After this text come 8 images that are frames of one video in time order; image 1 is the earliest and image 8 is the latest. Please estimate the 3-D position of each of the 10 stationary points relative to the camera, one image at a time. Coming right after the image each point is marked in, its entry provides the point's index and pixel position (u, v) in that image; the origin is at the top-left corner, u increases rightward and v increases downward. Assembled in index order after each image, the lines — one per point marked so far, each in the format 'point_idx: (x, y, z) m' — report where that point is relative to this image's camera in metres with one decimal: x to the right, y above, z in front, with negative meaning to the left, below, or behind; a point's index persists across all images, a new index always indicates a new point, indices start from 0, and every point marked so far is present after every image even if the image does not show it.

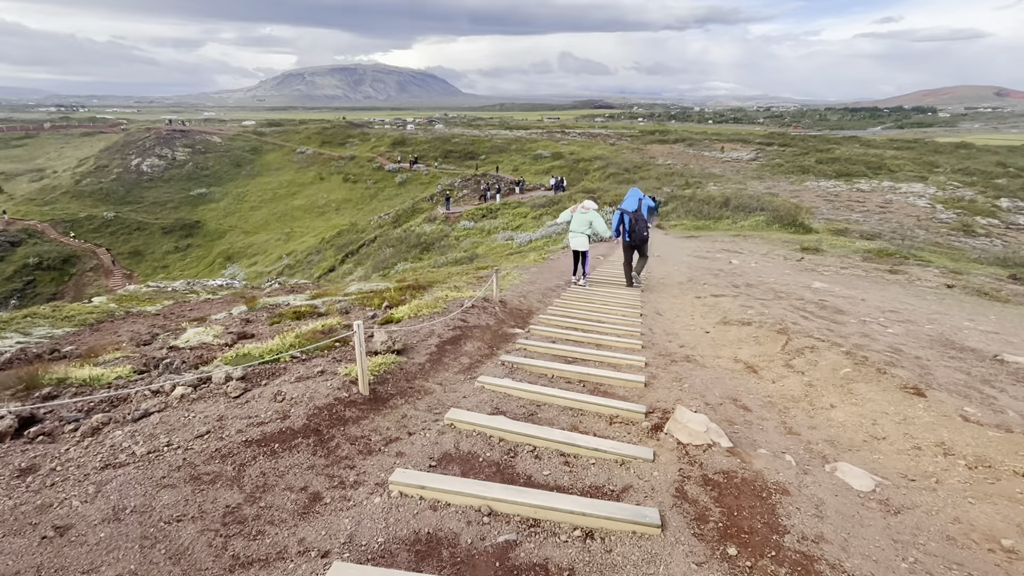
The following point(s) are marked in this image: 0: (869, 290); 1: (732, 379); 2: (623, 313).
0: (+12.2, 0.0, +16.6) m
1: (+3.3, -1.4, +7.2) m
2: (+2.7, -0.6, +11.9) m
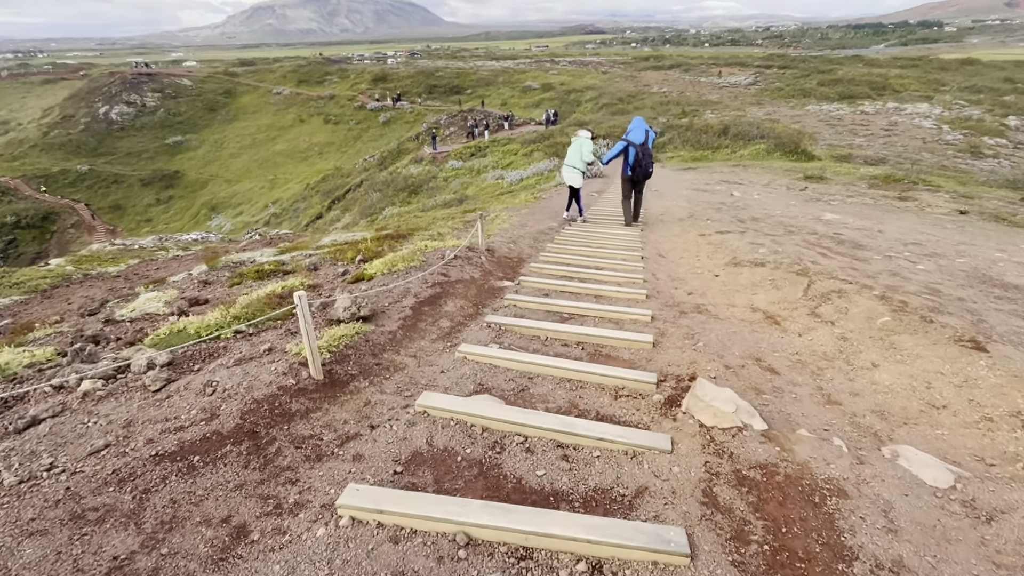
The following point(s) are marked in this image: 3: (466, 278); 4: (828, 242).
0: (+11.9, +2.2, +15.6) m
1: (+3.1, -0.6, +6.3) m
2: (+2.5, +0.7, +10.8) m
3: (-0.8, +0.2, +8.2) m
4: (+7.4, +1.1, +11.4) m
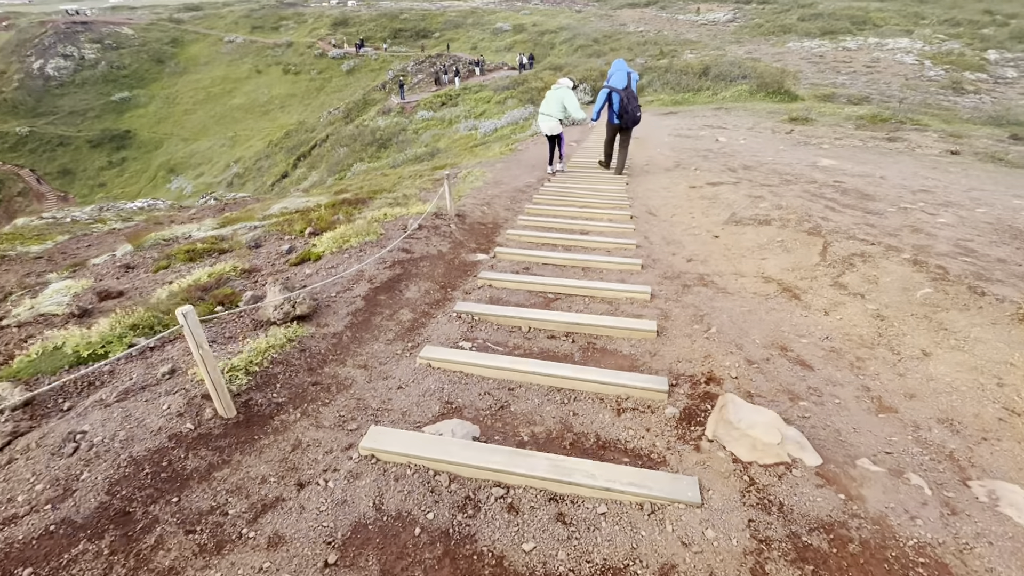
0: (+11.1, +3.8, +14.6) m
1: (+2.9, -0.3, +5.4) m
2: (+1.9, +1.4, +9.7) m
3: (-1.1, +0.5, +7.0) m
4: (+6.9, +2.1, +10.4) m
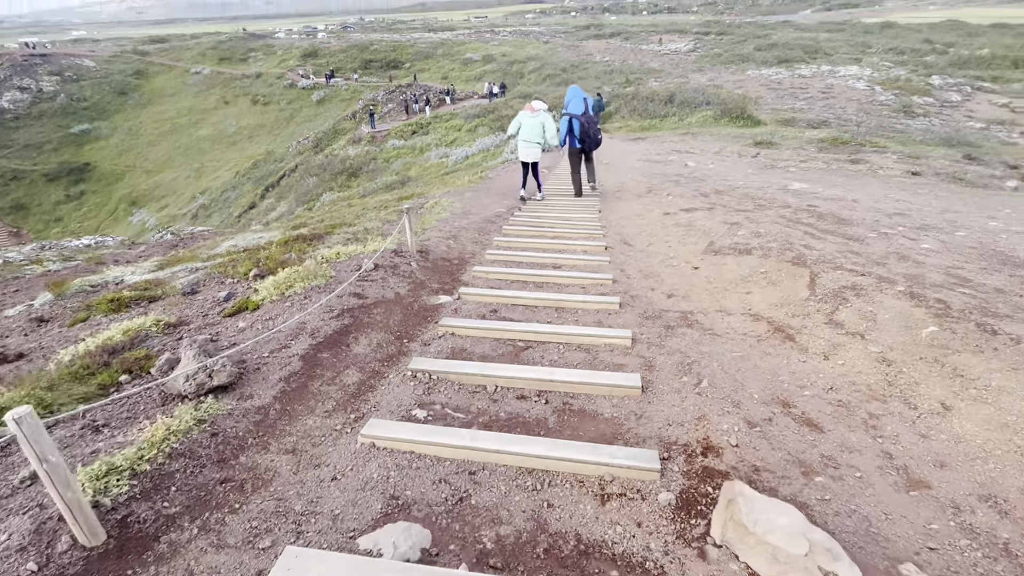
0: (+10.2, +3.1, +14.7) m
1: (+2.5, -0.7, +4.8) m
2: (+1.3, +0.7, +9.2) m
3: (-1.6, -0.1, +6.3) m
4: (+6.2, +1.5, +10.2) m
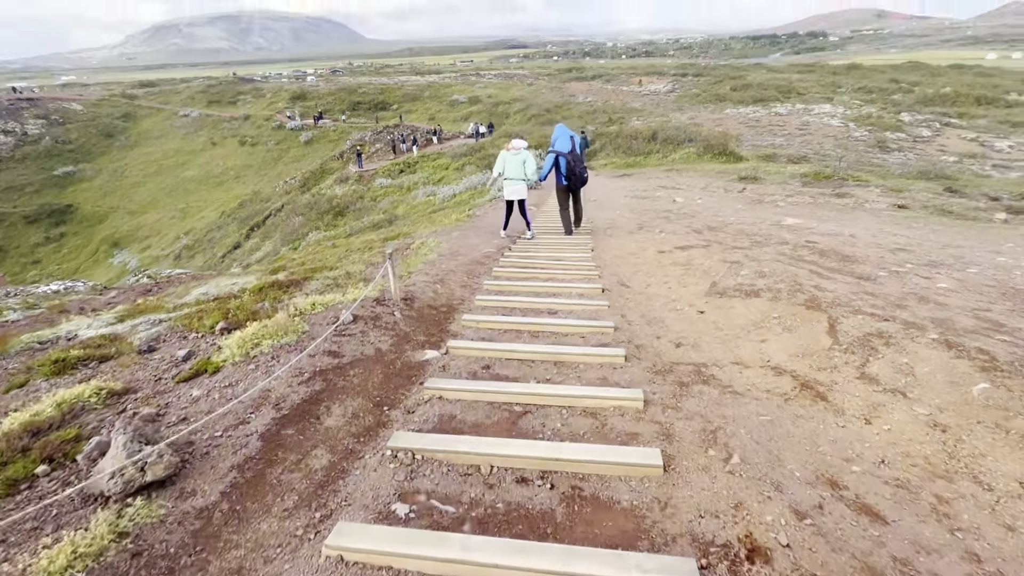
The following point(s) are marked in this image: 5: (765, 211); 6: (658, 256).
0: (+9.8, +2.0, +14.5) m
1: (+2.5, -1.2, +4.2) m
2: (+1.2, -0.1, +8.6) m
3: (-1.7, -0.8, +5.6) m
4: (+6.0, +0.7, +9.8) m
5: (+9.5, +2.9, +18.1) m
6: (+3.5, +0.7, +11.4) m
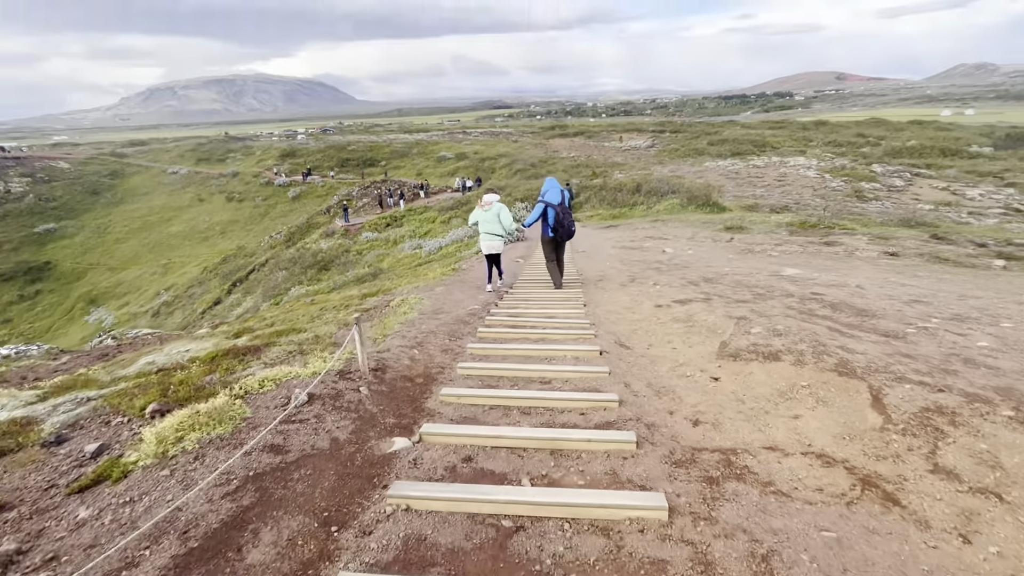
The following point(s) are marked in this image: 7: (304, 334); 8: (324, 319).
0: (+9.5, +0.5, +14.0) m
1: (+2.4, -1.7, +3.2) m
2: (+1.0, -1.1, +7.7) m
3: (-1.8, -1.5, +4.6) m
4: (+5.8, -0.4, +9.1) m
5: (+9.0, +1.0, +17.6) m
6: (+3.2, -0.5, +10.6) m
7: (-4.2, -0.9, +9.8) m
8: (-4.7, -0.8, +12.0) m
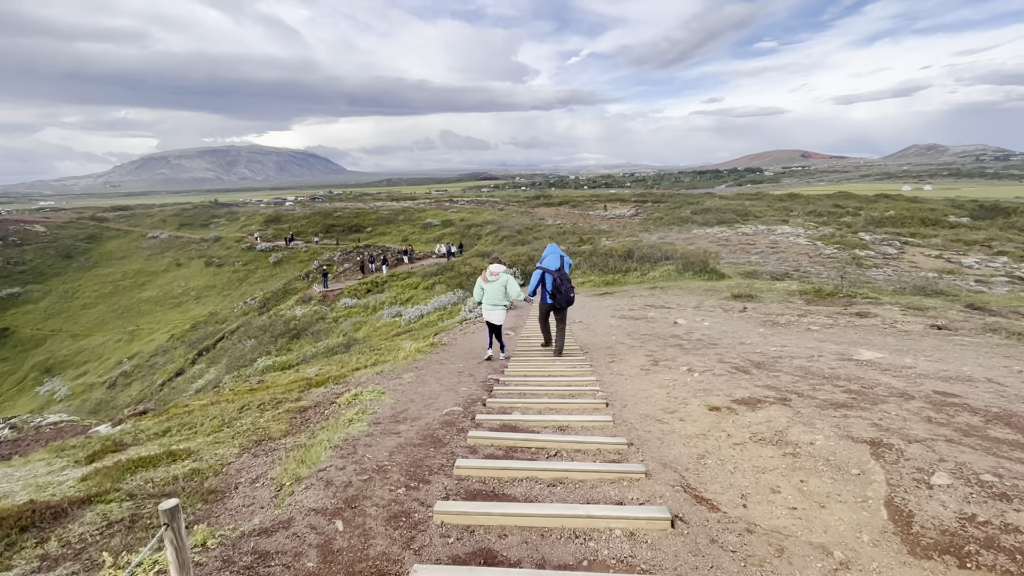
0: (+9.3, -1.4, +10.9) m
1: (+2.6, -2.1, -0.2) m
2: (+1.0, -2.1, +4.2) m
3: (-1.7, -2.1, +1.0) m
4: (+5.7, -1.7, +5.9) m
5: (+8.7, -1.5, +14.6) m
6: (+3.1, -2.0, +7.3) m
7: (-4.2, -2.2, +6.2) m
8: (-4.8, -2.4, +8.4) m
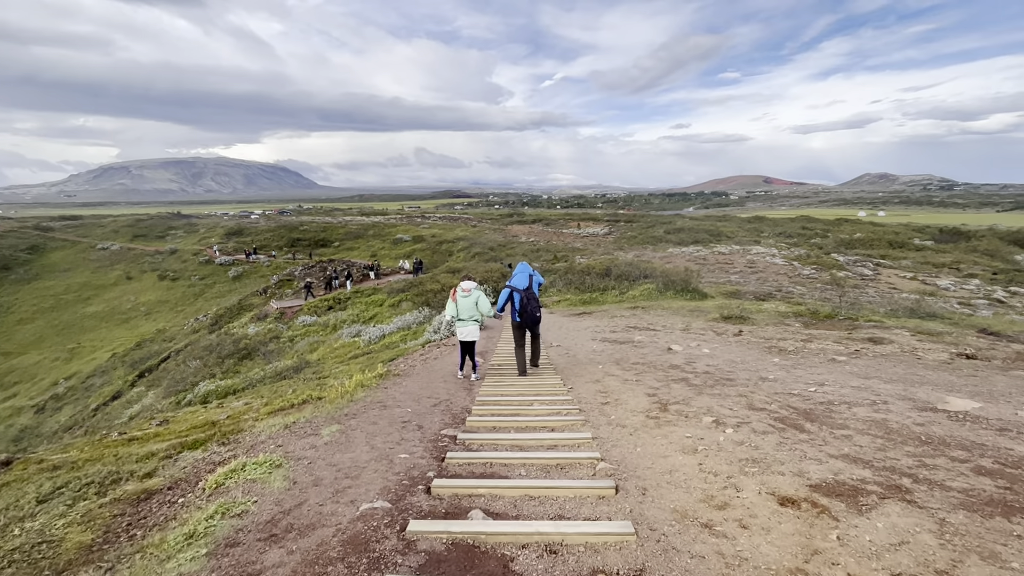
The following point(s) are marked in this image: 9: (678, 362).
0: (+8.7, -1.9, +8.4) m
1: (+2.6, -2.1, -3.2) m
2: (+0.8, -2.2, +1.2) m
3: (-1.7, -2.0, -2.2) m
4: (+5.4, -1.9, +3.1) m
5: (+7.9, -2.0, +12.0) m
6: (+2.7, -2.2, +4.4) m
7: (-4.5, -2.3, +2.8) m
8: (-5.2, -2.6, +5.0) m
9: (+5.1, -2.2, +14.6) m
